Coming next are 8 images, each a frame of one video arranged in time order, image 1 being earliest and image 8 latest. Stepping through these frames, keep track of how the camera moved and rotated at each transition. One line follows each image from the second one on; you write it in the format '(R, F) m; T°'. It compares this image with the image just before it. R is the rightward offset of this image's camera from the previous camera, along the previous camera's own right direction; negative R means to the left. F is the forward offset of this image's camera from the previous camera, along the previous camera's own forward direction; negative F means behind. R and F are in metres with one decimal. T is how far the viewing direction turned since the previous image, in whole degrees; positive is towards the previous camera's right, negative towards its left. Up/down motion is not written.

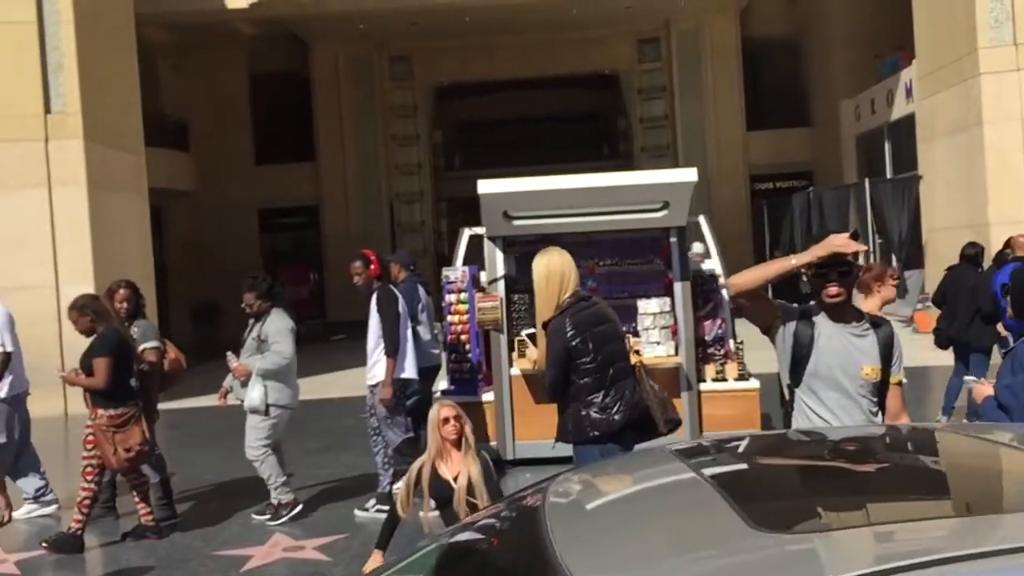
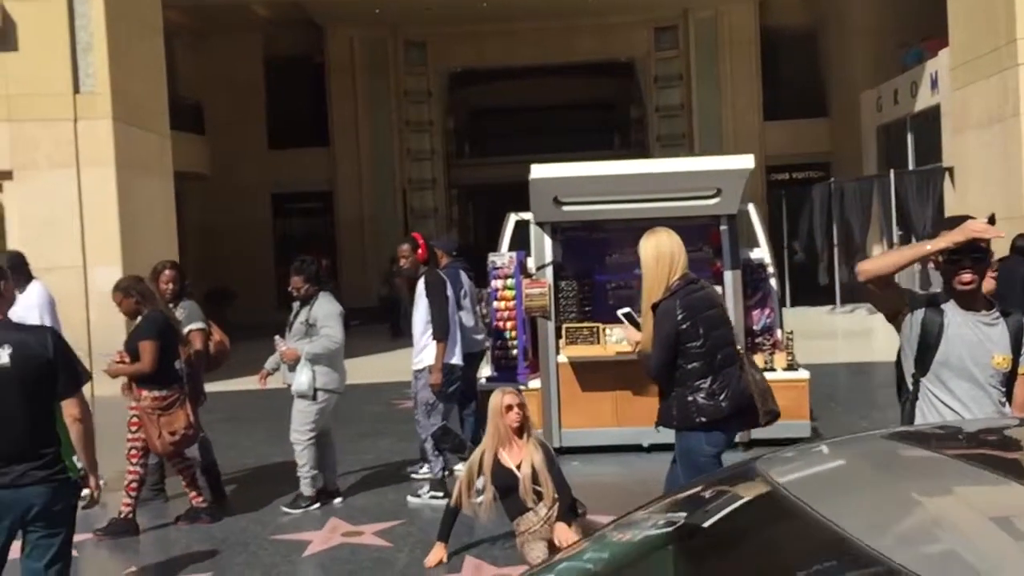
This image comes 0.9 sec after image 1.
(-0.4, +0.1) m; 0°
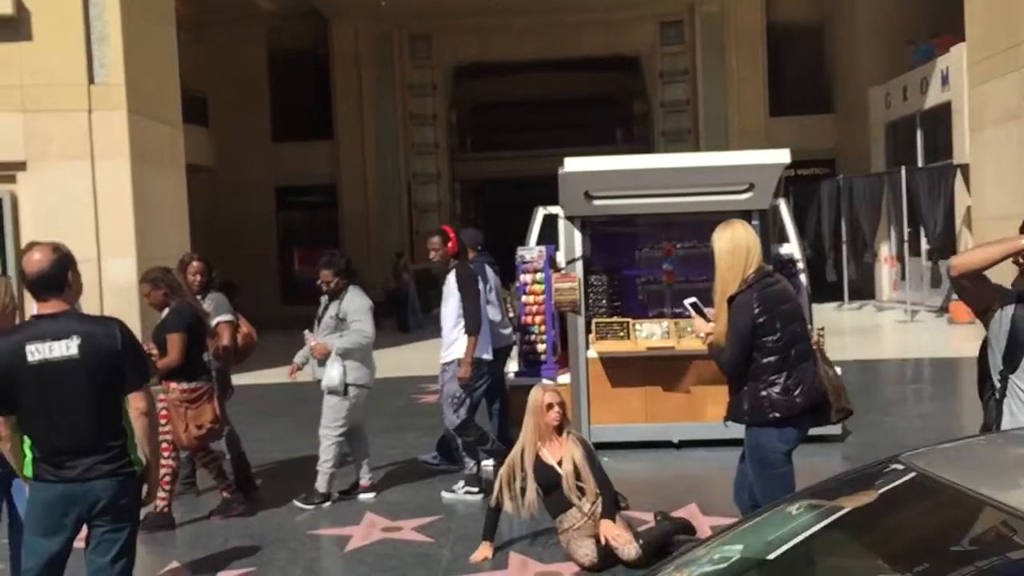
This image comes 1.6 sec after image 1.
(-0.3, 0.0) m; 0°
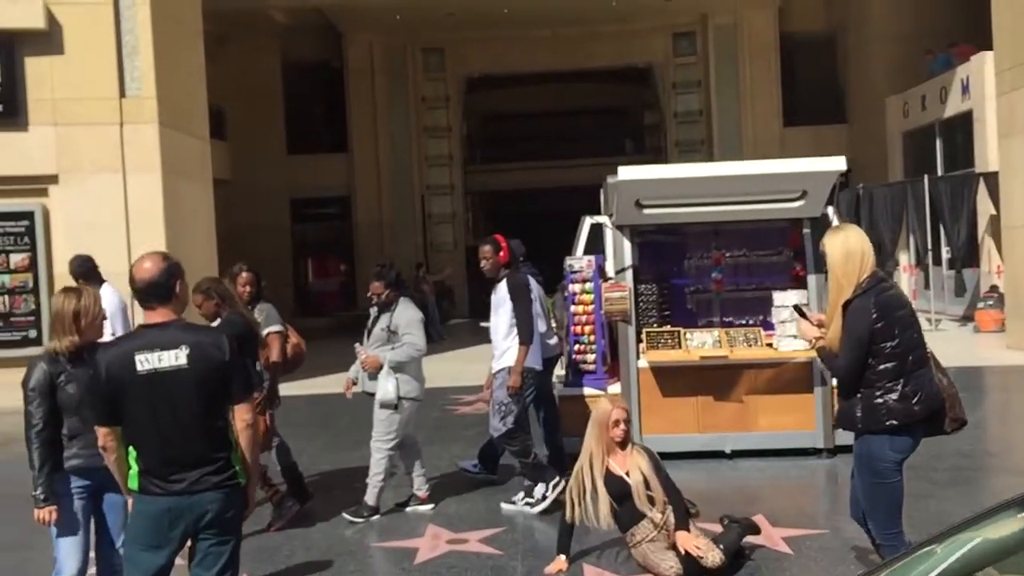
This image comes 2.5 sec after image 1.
(-0.4, 0.0) m; 0°
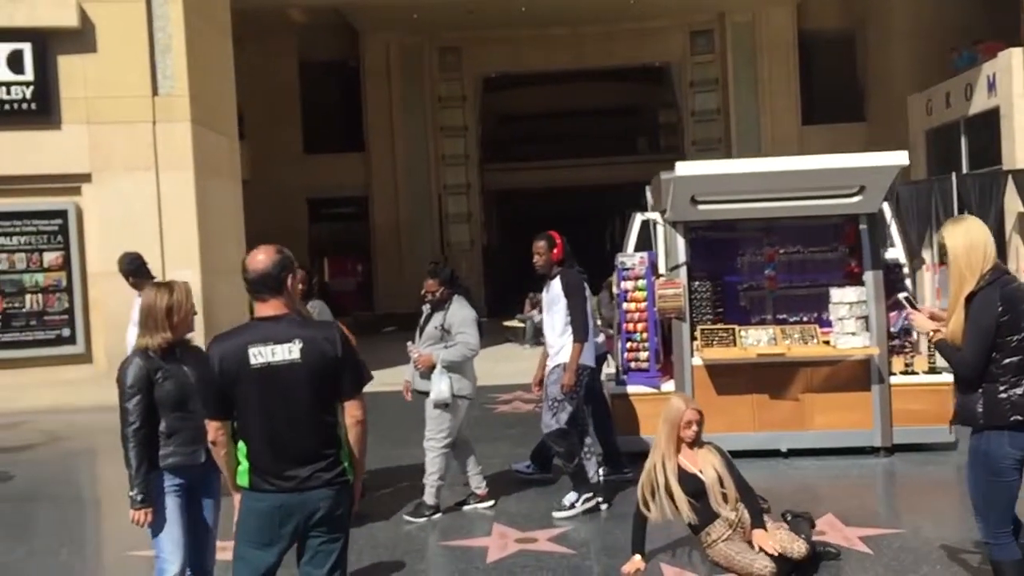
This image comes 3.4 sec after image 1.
(-0.4, +0.1) m; 0°
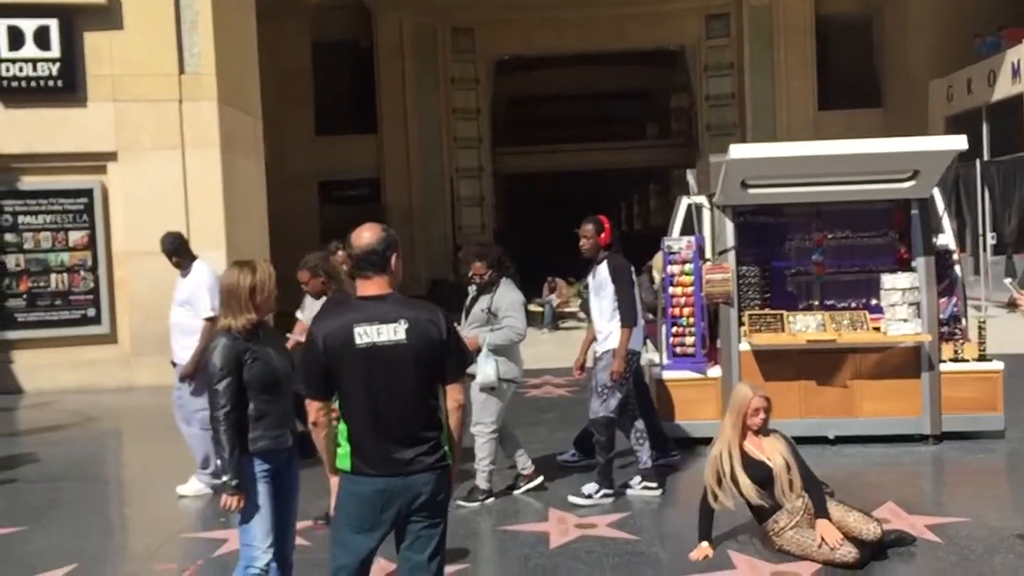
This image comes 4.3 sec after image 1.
(-0.3, +0.1) m; 0°
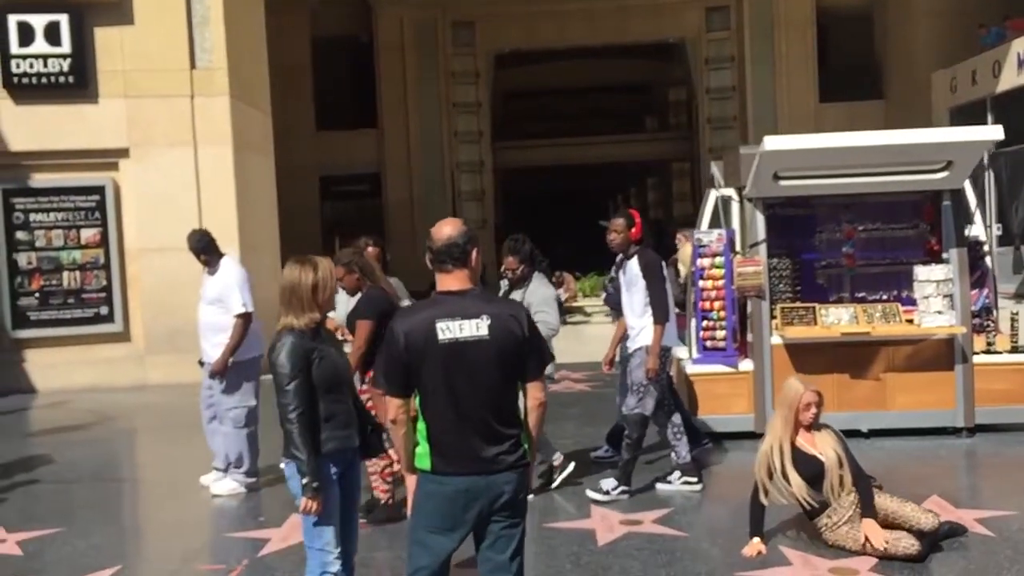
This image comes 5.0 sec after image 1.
(-0.3, +0.1) m; 0°
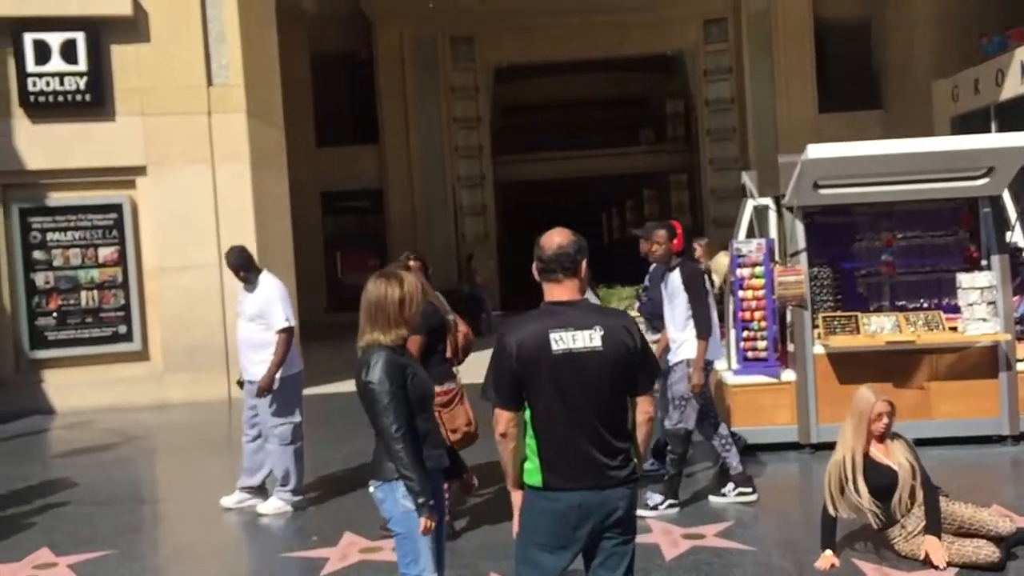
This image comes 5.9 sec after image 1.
(-0.4, +0.1) m; +1°
